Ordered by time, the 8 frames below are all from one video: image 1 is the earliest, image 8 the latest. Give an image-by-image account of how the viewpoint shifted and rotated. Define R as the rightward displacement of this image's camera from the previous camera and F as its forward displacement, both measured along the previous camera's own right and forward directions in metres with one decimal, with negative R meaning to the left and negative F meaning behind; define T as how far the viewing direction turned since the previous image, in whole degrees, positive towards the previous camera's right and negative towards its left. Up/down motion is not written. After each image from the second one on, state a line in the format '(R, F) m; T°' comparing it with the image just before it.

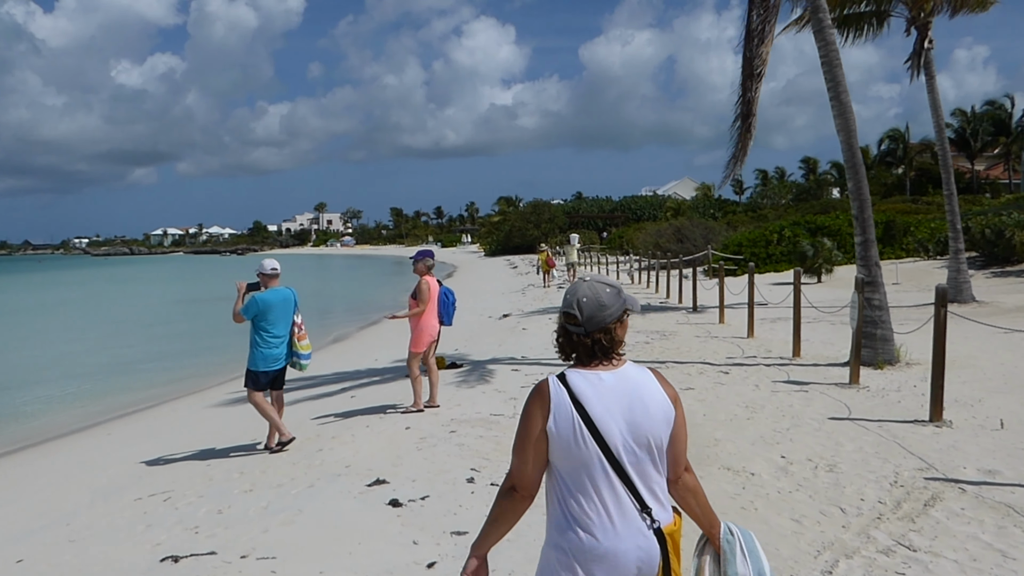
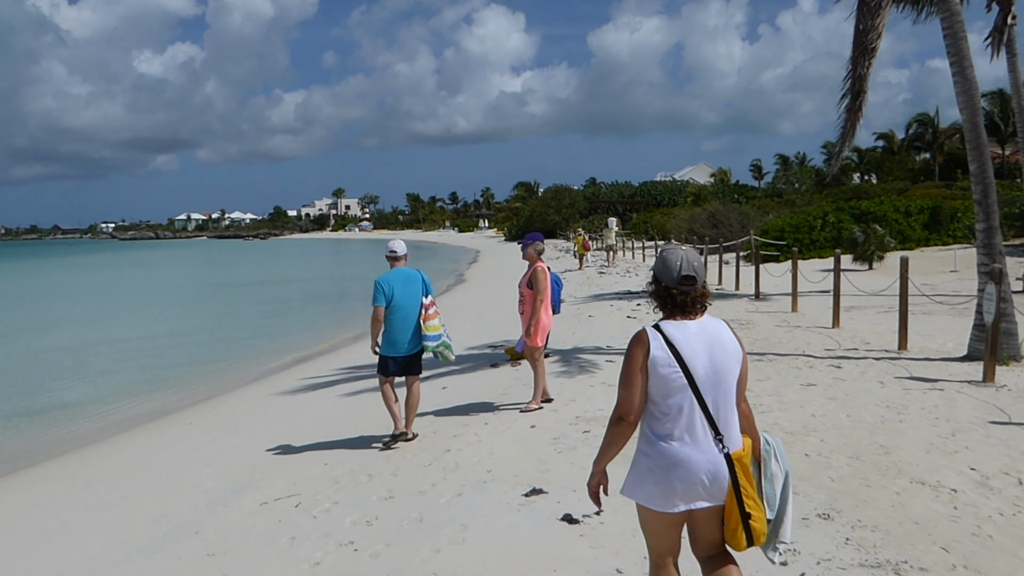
(-0.9, +0.6) m; -1°
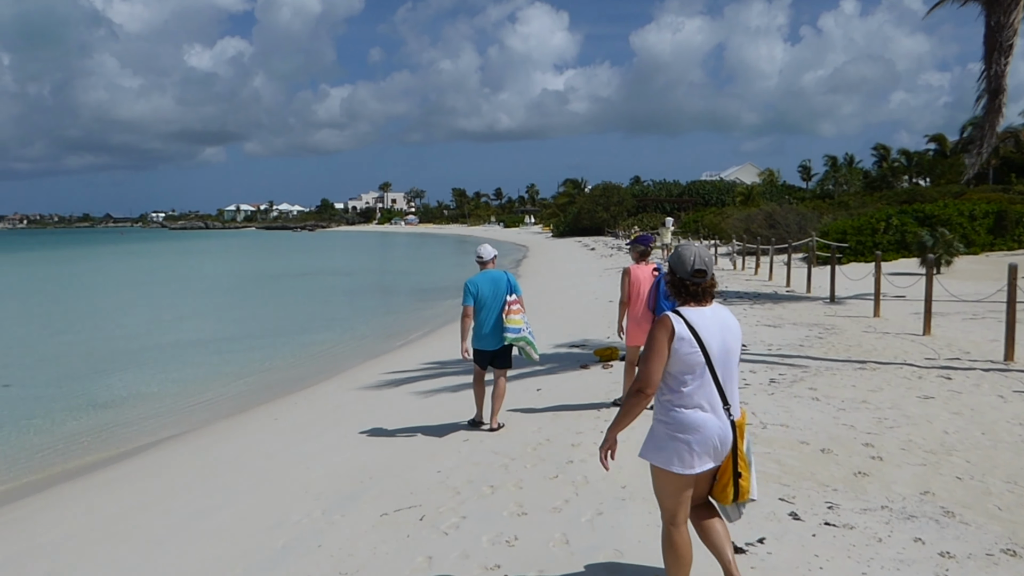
(-0.6, +0.3) m; -3°
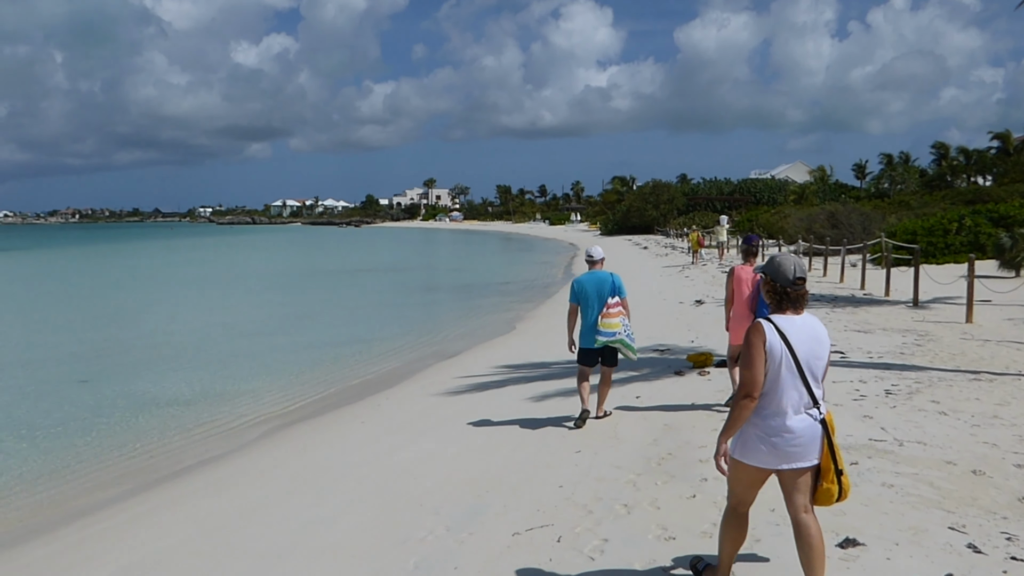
(-0.5, +0.3) m; -3°
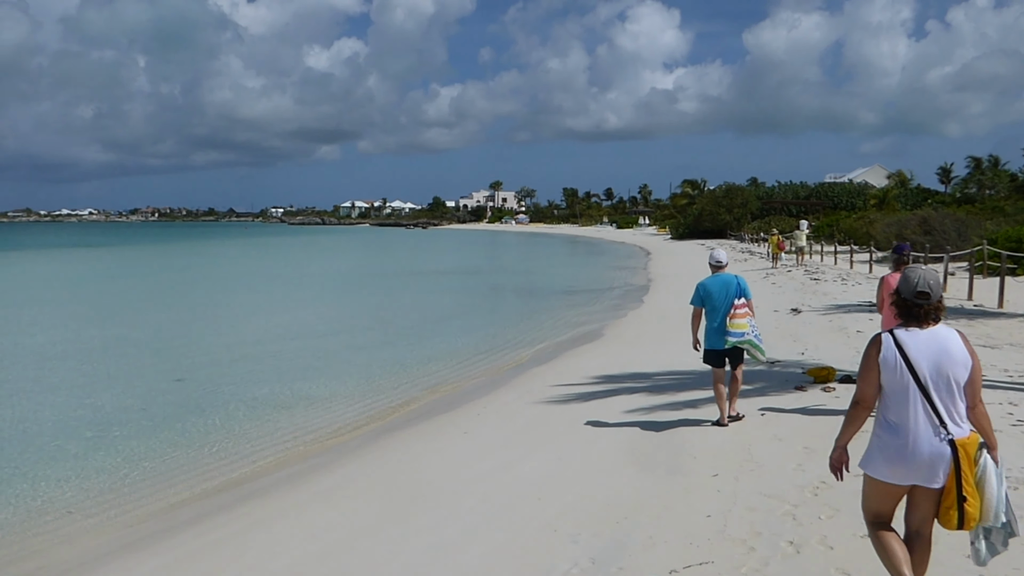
(-0.5, +0.4) m; -4°
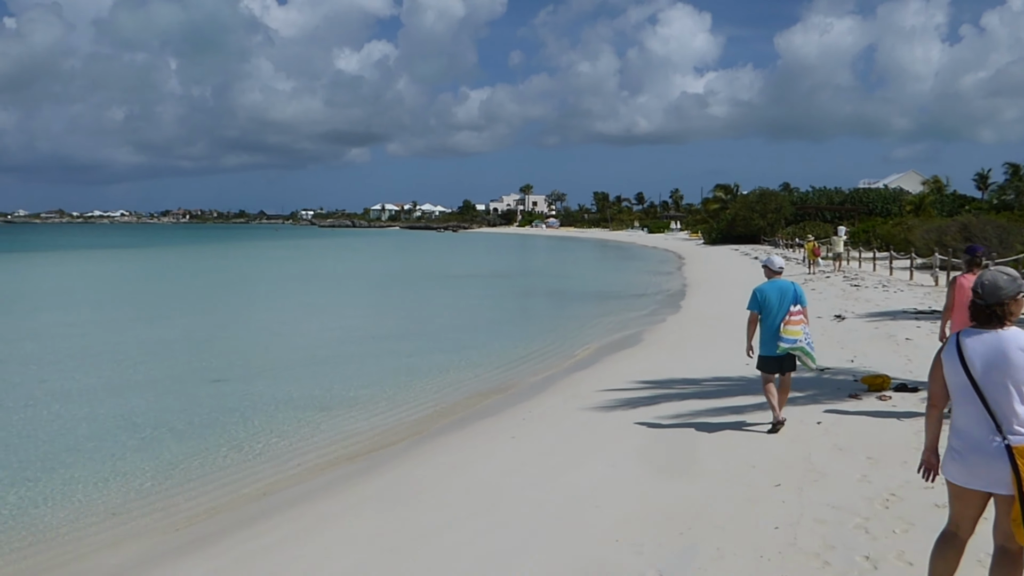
(-0.2, +0.1) m; -2°
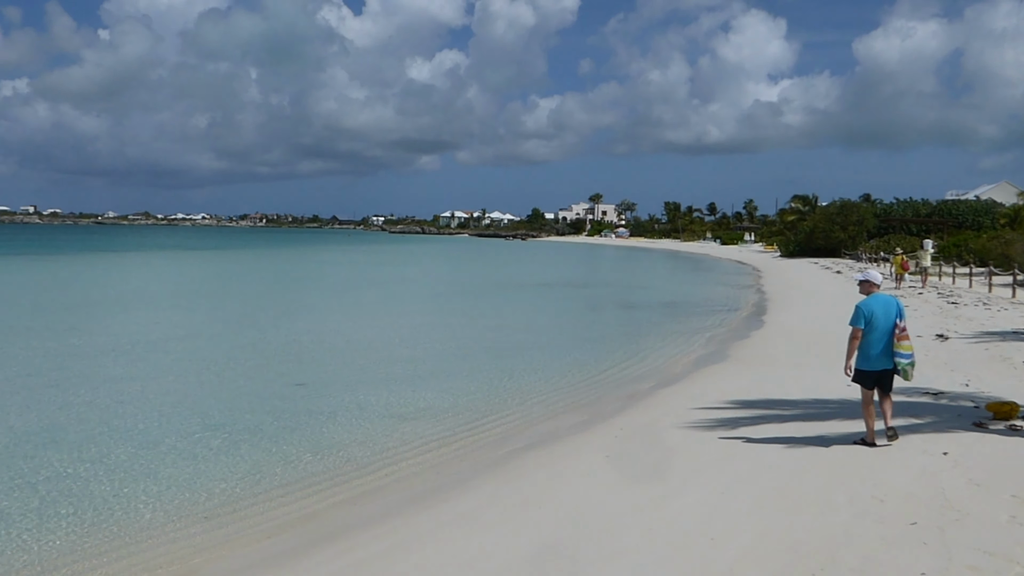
(-0.3, +0.3) m; -5°
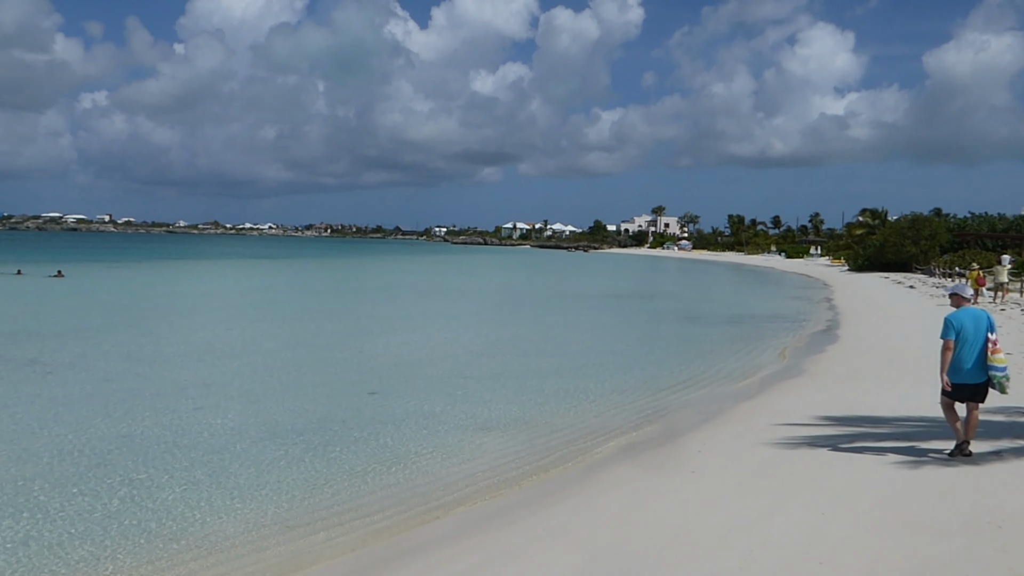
(0.0, -0.2) m; -4°
